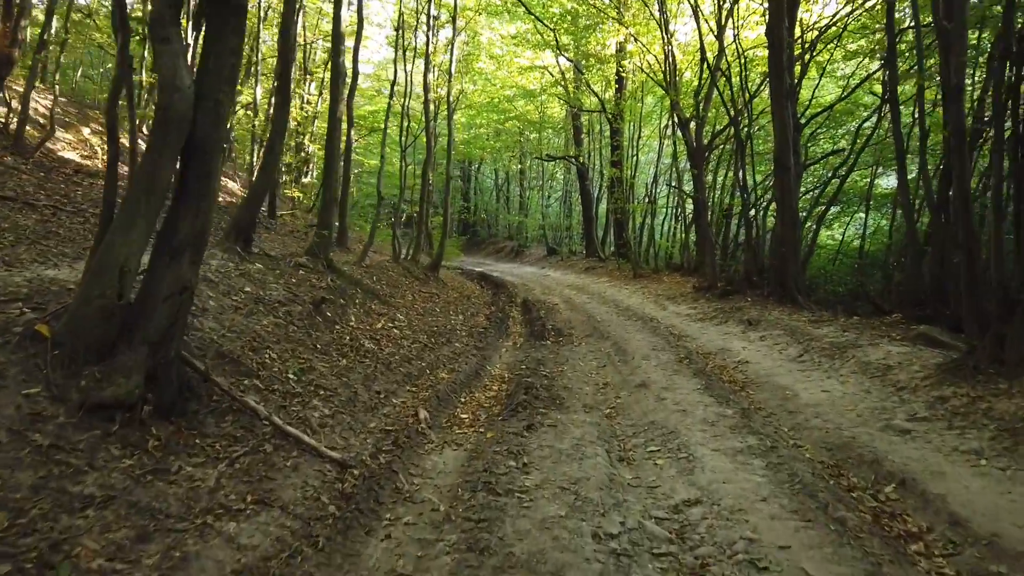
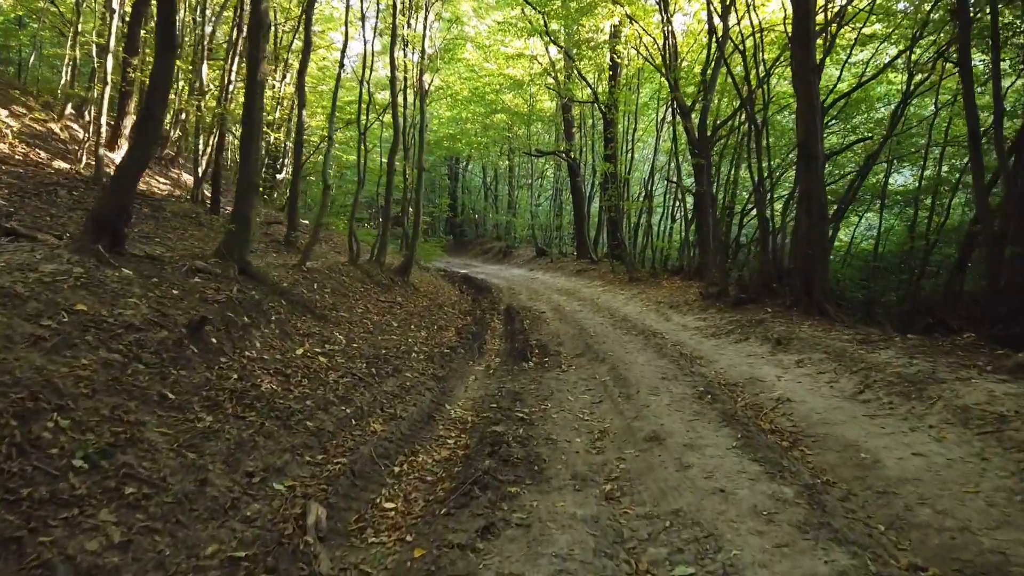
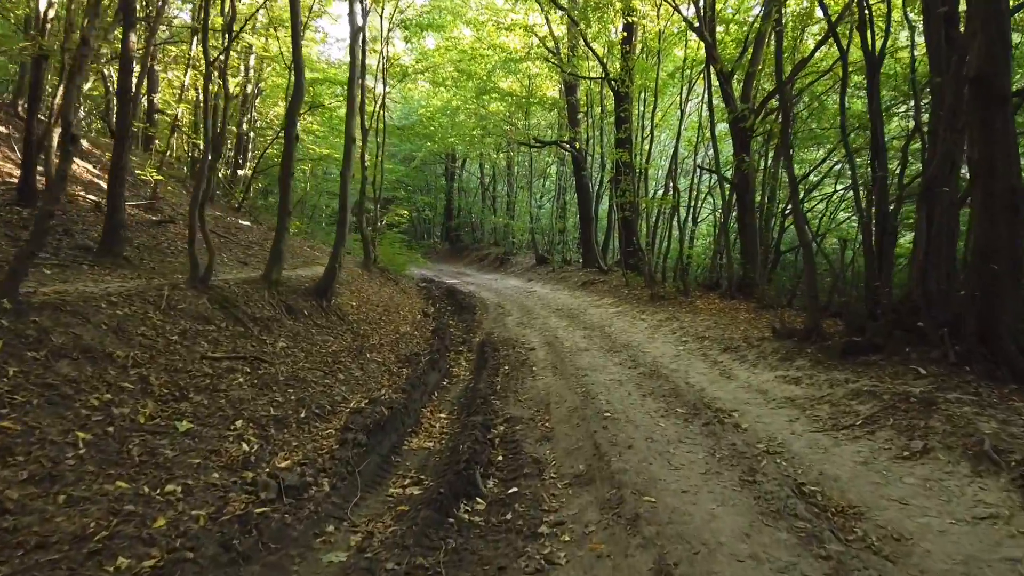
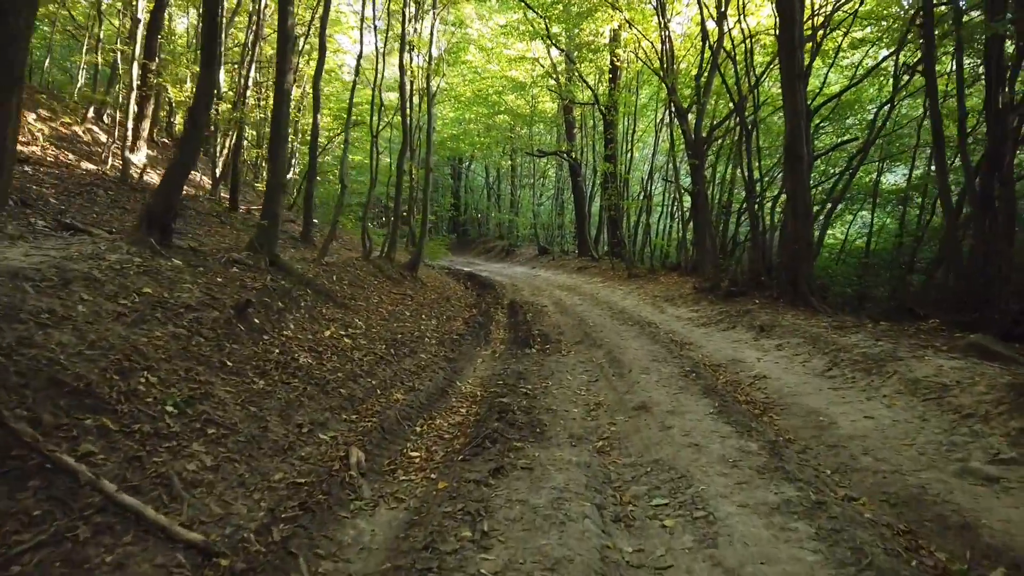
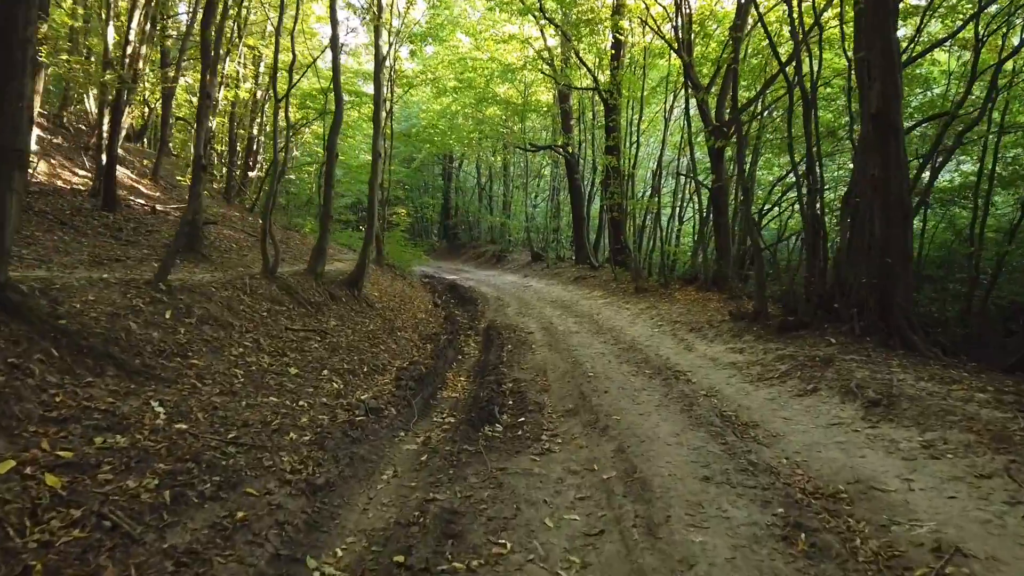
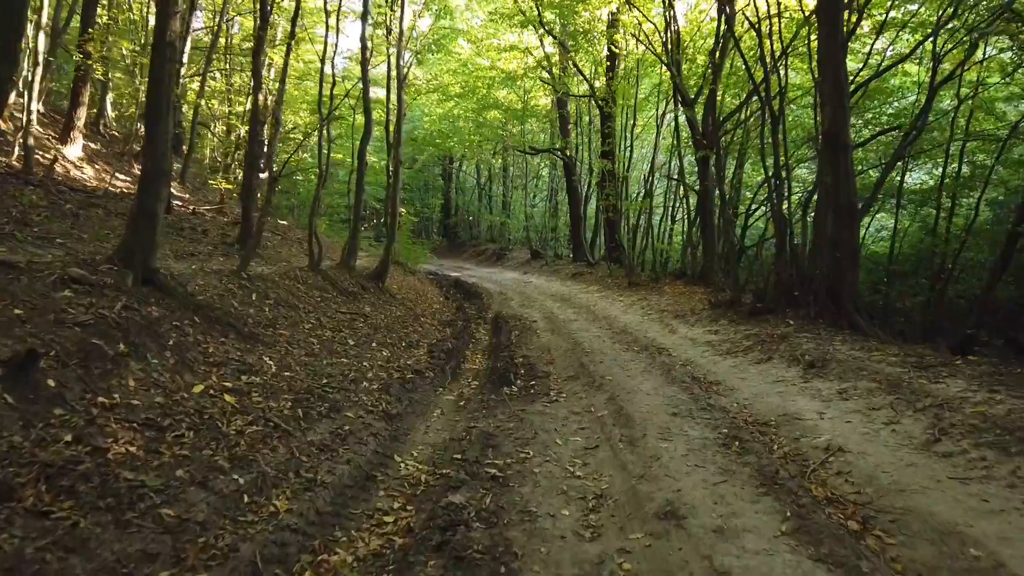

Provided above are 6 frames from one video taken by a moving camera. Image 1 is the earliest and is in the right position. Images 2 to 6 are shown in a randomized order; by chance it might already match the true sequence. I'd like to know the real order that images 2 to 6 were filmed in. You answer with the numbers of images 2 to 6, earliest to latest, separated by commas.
4, 2, 6, 5, 3
